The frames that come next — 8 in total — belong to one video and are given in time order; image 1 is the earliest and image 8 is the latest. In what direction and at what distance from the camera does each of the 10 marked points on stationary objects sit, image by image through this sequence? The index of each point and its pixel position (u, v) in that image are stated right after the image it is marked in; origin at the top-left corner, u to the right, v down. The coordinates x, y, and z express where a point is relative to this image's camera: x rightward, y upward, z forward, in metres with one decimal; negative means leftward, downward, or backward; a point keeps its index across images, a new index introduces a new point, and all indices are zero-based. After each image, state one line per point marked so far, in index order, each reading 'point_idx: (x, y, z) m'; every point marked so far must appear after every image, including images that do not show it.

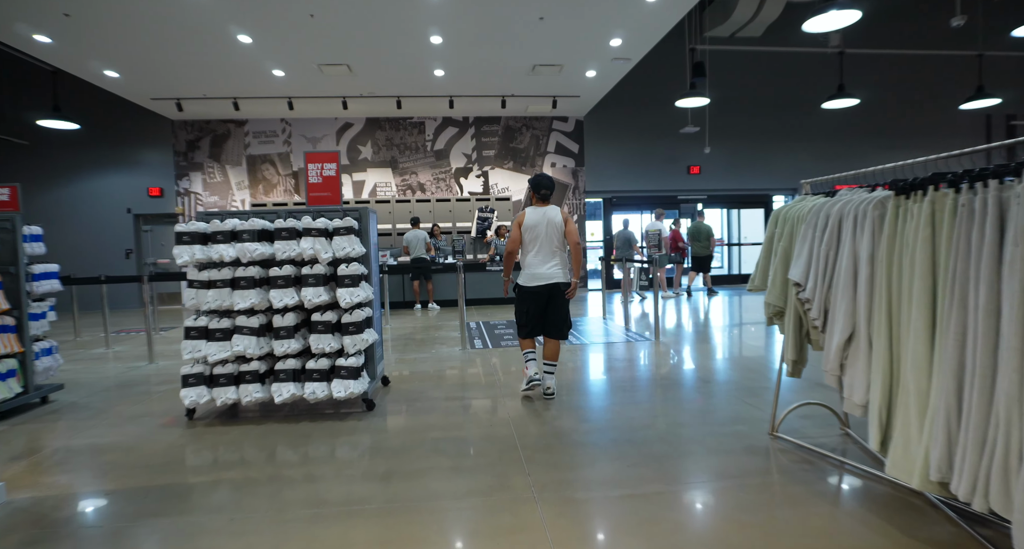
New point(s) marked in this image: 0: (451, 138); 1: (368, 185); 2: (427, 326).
0: (-1.3, +2.8, +10.1) m
1: (-2.9, +1.8, +9.8) m
2: (-1.2, -0.7, +6.5) m
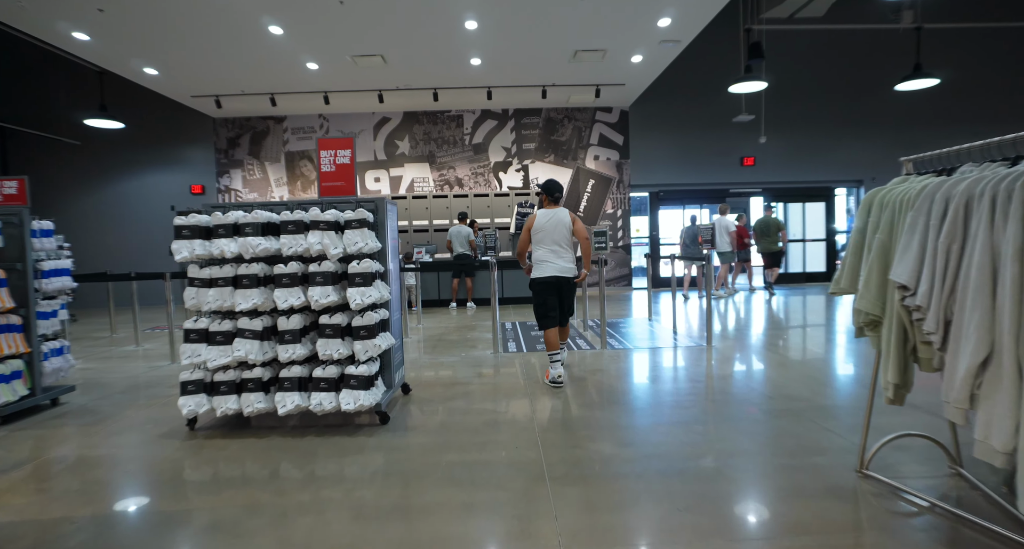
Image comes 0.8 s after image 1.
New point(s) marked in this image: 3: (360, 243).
0: (-0.5, +2.9, +9.7) m
1: (-2.1, +1.9, +9.6) m
2: (-0.7, -0.7, +6.2) m
3: (-0.8, +0.2, +2.6) m
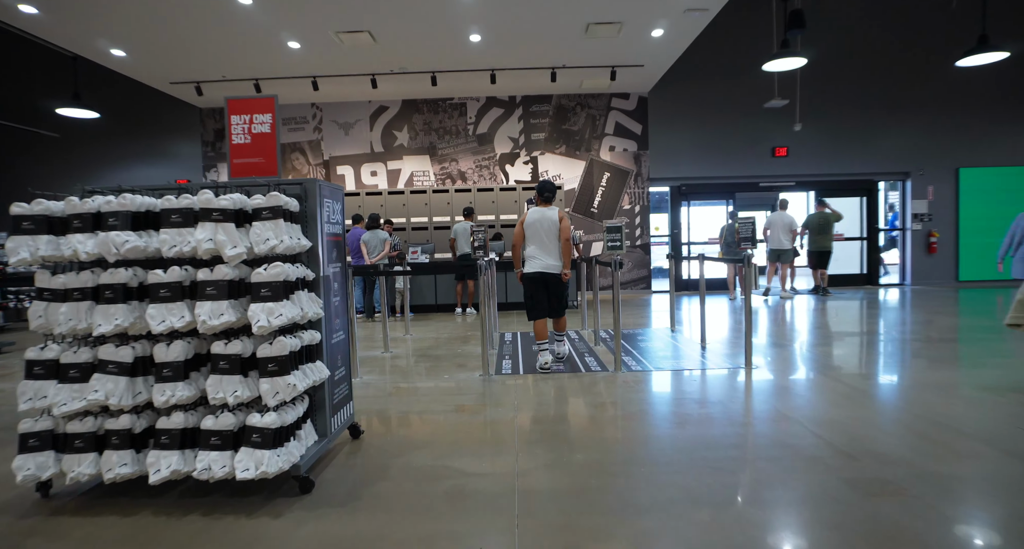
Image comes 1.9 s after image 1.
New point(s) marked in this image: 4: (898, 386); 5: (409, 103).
0: (-0.3, +2.8, +9.0) m
1: (-2.0, +1.9, +8.9) m
2: (-0.7, -0.7, +5.4) m
3: (-0.9, +0.1, +1.9) m
4: (+2.9, -0.8, +3.6) m
5: (-1.9, +3.2, +8.9) m
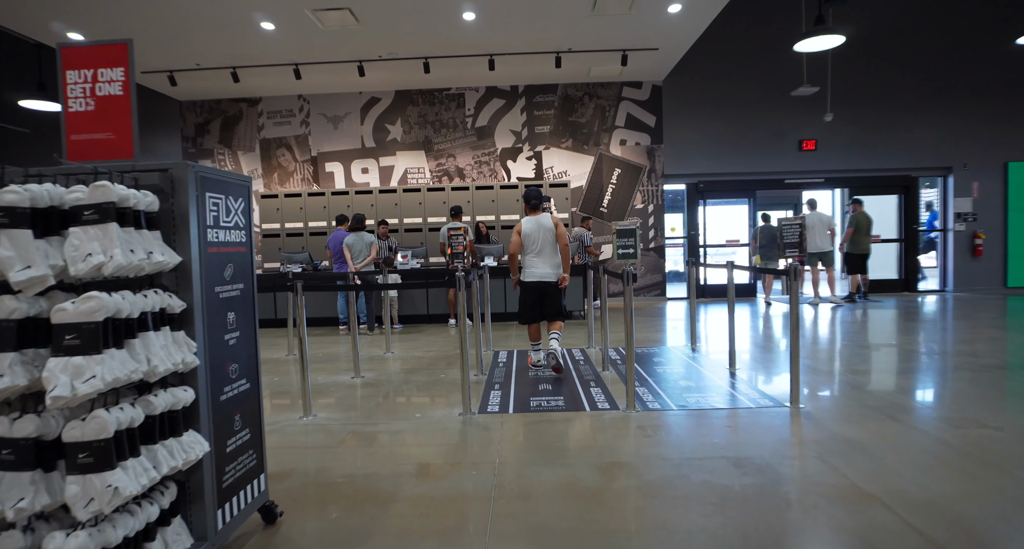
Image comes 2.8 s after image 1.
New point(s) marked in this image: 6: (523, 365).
0: (-0.3, +2.8, +8.3) m
1: (-2.0, +1.8, +8.2) m
2: (-0.7, -0.8, +4.8) m
3: (-1.0, 0.0, +1.2) m
4: (+2.8, -0.9, +2.9) m
5: (-1.9, +3.1, +8.2) m
6: (+0.1, -0.8, +4.1) m
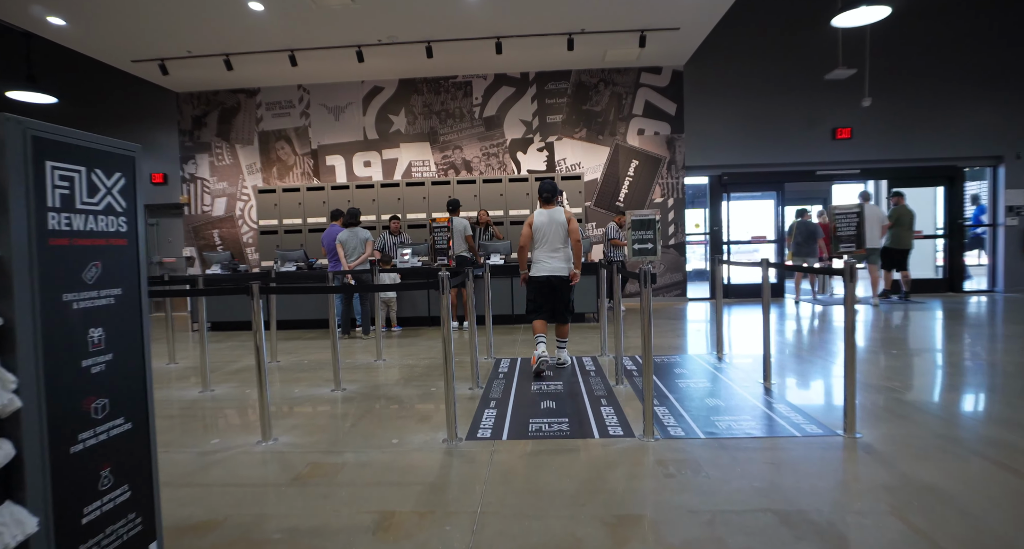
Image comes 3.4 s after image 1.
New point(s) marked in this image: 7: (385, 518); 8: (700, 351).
0: (-0.1, +2.8, +7.8) m
1: (-1.8, +1.8, +7.8) m
2: (-0.7, -0.8, +4.3) m
3: (-1.1, 0.0, +0.8) m
4: (+2.8, -0.9, +2.3) m
5: (-1.7, +3.1, +7.8) m
6: (+0.1, -0.8, +3.7) m
7: (-0.5, -0.9, +1.8) m
8: (+1.9, -0.8, +4.9) m
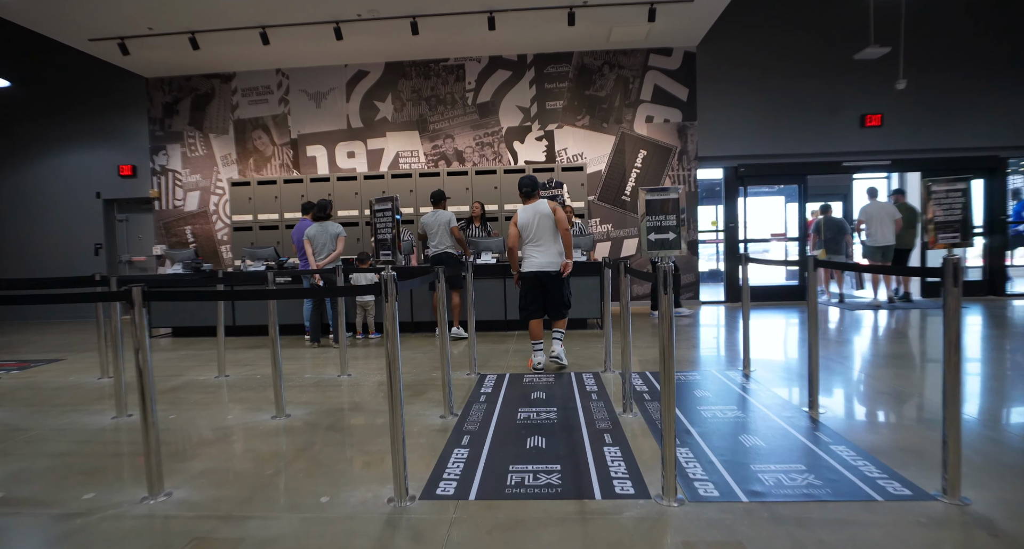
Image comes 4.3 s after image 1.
0: (-0.2, +2.8, +7.1) m
1: (-1.9, +1.8, +7.2) m
2: (-0.8, -0.8, +3.7) m
3: (-1.3, 0.0, +0.1) m
4: (+2.7, -0.9, +1.6) m
5: (-1.8, +3.1, +7.2) m
6: (0.0, -0.8, +3.0) m
7: (-0.6, -0.9, +1.2) m
8: (+1.8, -0.8, +4.2) m
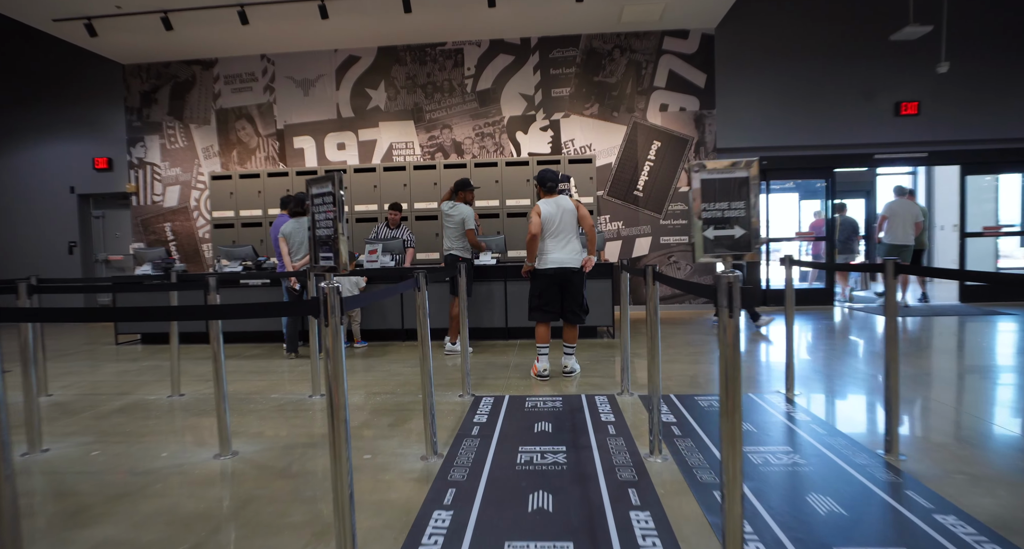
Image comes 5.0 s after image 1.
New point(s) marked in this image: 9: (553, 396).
0: (-0.1, +2.8, +6.6) m
1: (-1.8, +1.8, +6.7) m
2: (-0.8, -0.8, +3.1) m
3: (-1.3, 0.0, -0.4) m
4: (+2.7, -1.0, +1.1) m
5: (-1.7, +3.1, +6.7) m
6: (0.0, -0.8, +2.5) m
7: (-0.6, -0.9, +0.6) m
8: (+1.8, -0.8, +3.7) m
9: (+0.2, -0.8, +3.0) m
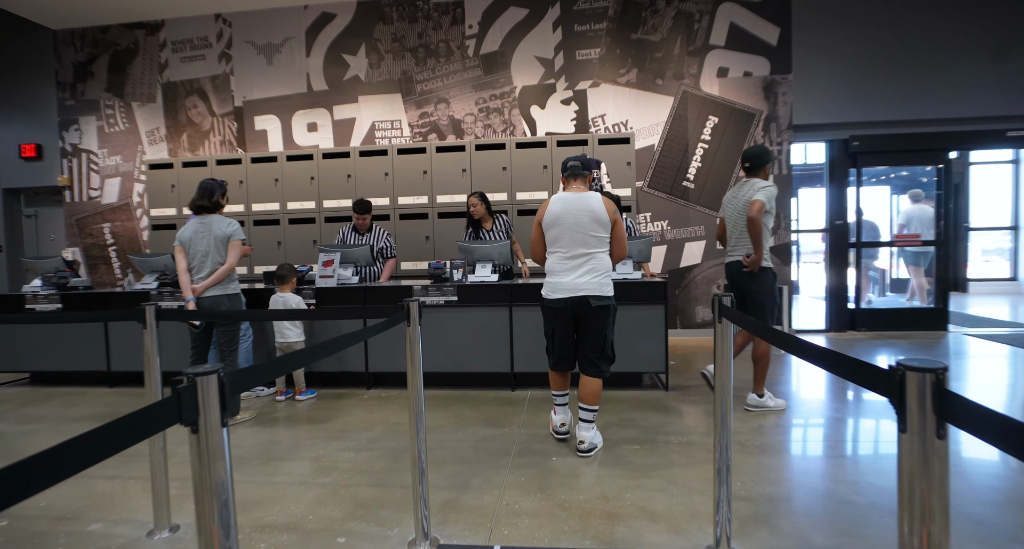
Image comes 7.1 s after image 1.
0: (0.0, +2.6, +5.2) m
1: (-1.7, +1.6, +5.3) m
2: (-0.8, -1.0, +1.8) m
3: (-1.4, -0.2, -1.8) m
4: (+2.6, -1.2, -0.5) m
5: (-1.6, +2.9, +5.3) m
6: (0.0, -1.0, +1.1) m
7: (-0.7, -1.1, -0.7) m
8: (+1.8, -1.0, +2.2) m
9: (+0.2, -0.9, +1.6) m
